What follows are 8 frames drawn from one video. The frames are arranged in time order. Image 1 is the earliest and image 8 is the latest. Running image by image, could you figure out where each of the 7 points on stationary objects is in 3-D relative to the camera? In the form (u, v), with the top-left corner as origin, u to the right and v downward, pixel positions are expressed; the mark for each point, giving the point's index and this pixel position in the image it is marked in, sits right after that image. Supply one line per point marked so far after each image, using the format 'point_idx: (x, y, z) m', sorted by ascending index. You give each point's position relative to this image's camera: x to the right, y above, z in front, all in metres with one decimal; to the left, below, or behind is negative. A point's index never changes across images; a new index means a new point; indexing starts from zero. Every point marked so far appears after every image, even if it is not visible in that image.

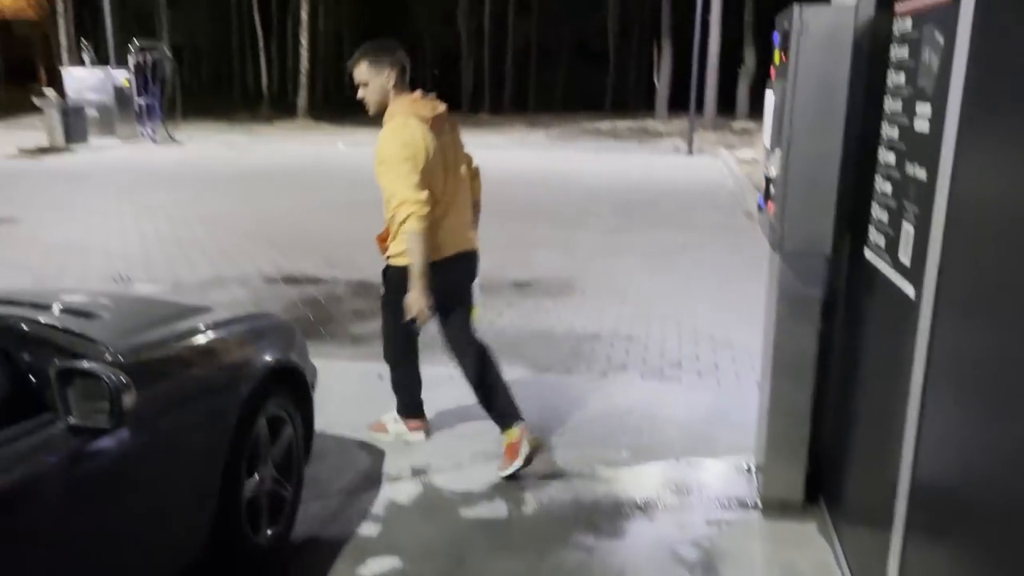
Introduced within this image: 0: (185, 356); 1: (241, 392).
0: (-1.2, -0.2, +2.9) m
1: (-1.1, -0.4, +3.1) m
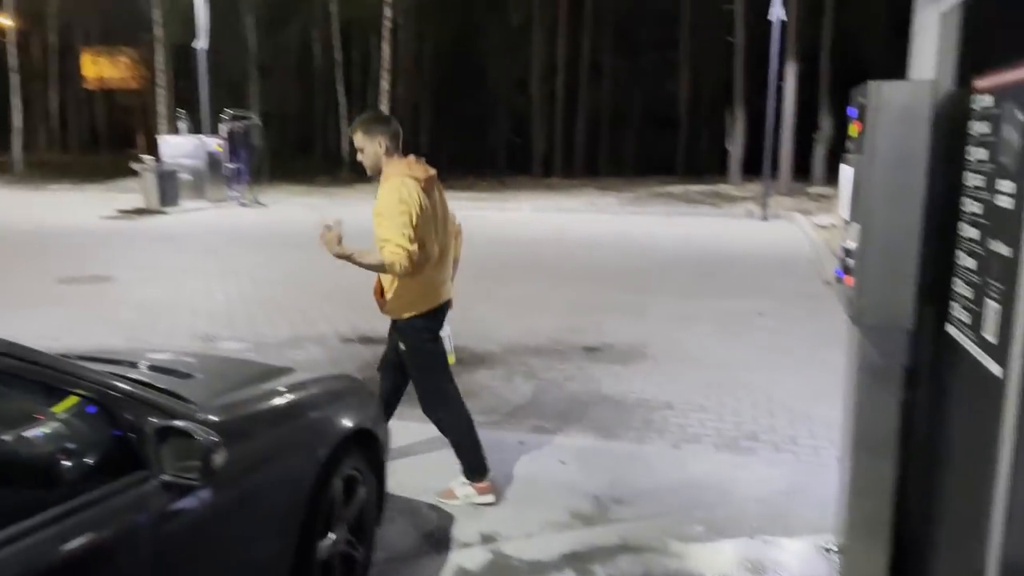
0: (-0.9, -0.5, +3.0) m
1: (-0.8, -0.7, +3.2) m
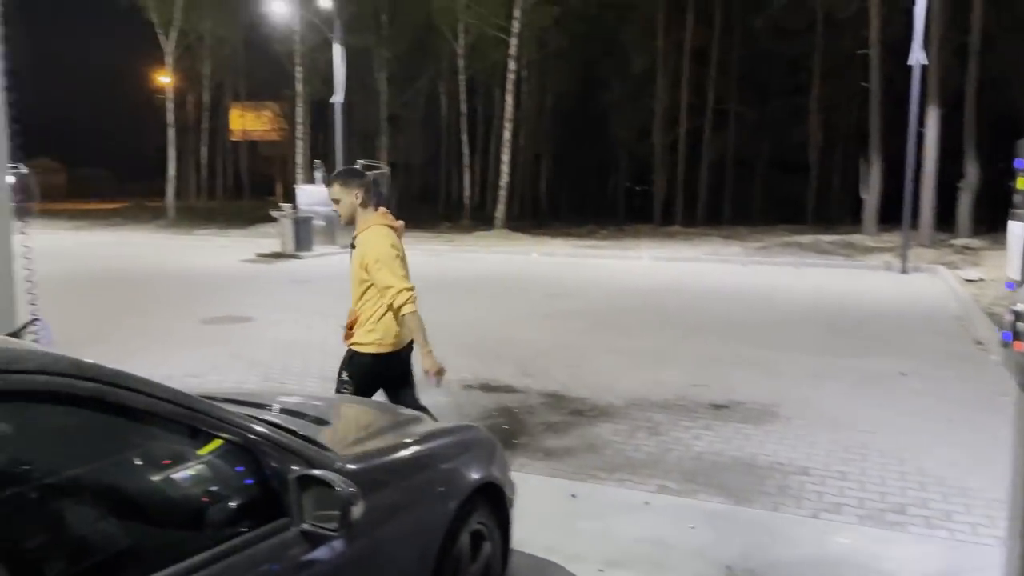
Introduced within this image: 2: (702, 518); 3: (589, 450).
0: (-0.4, -0.7, +3.0) m
1: (-0.3, -0.9, +3.2) m
2: (+1.2, -1.4, +5.0) m
3: (+0.6, -1.3, +6.3) m
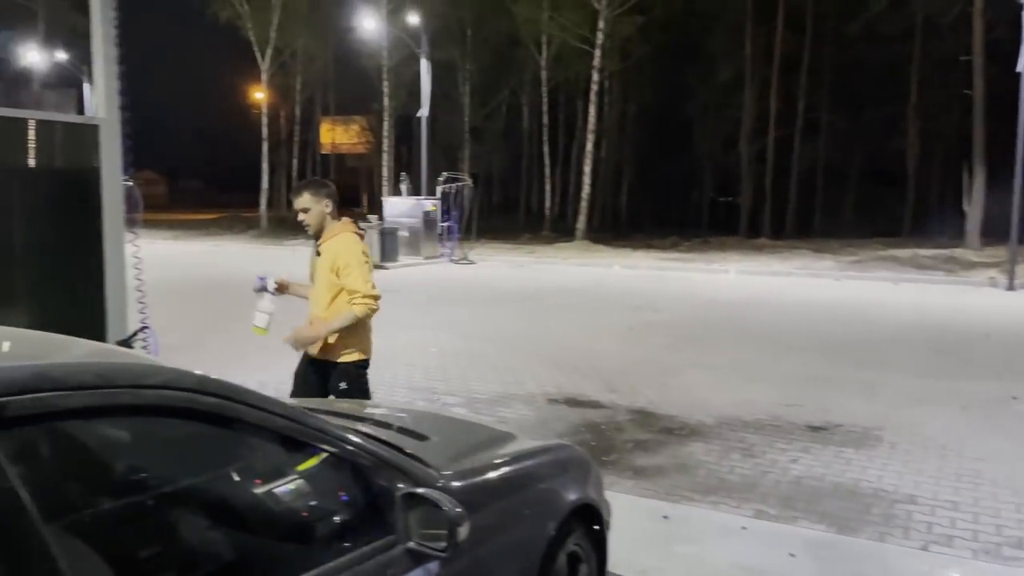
0: (-0.1, -0.7, +3.0) m
1: (+0.1, -0.9, +3.2) m
2: (+1.7, -1.6, +4.8) m
3: (+1.3, -1.4, +6.1) m
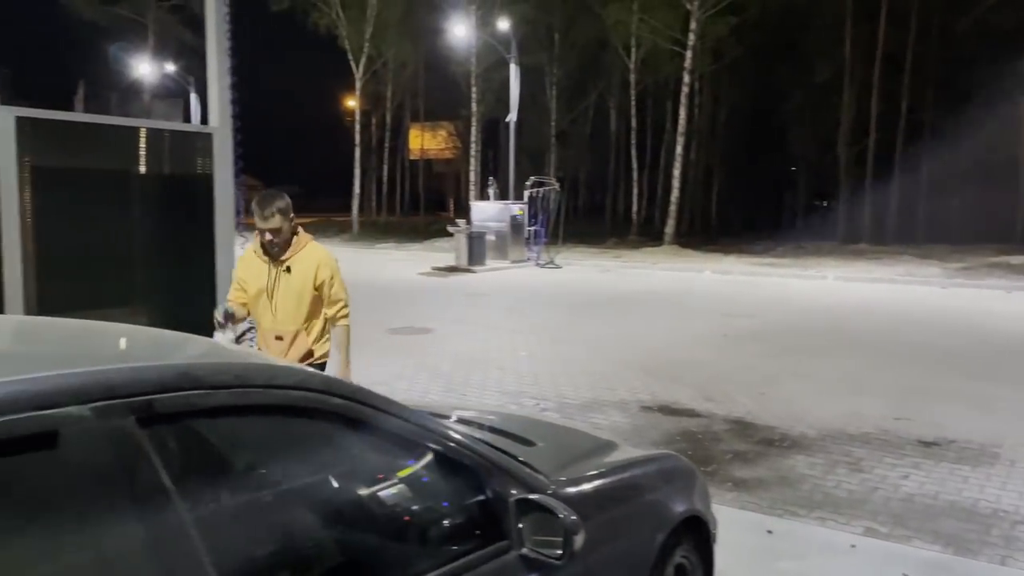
0: (+0.3, -0.8, +3.0) m
1: (+0.6, -1.0, +3.1) m
2: (+2.3, -1.6, +4.6) m
3: (+2.0, -1.4, +5.9) m
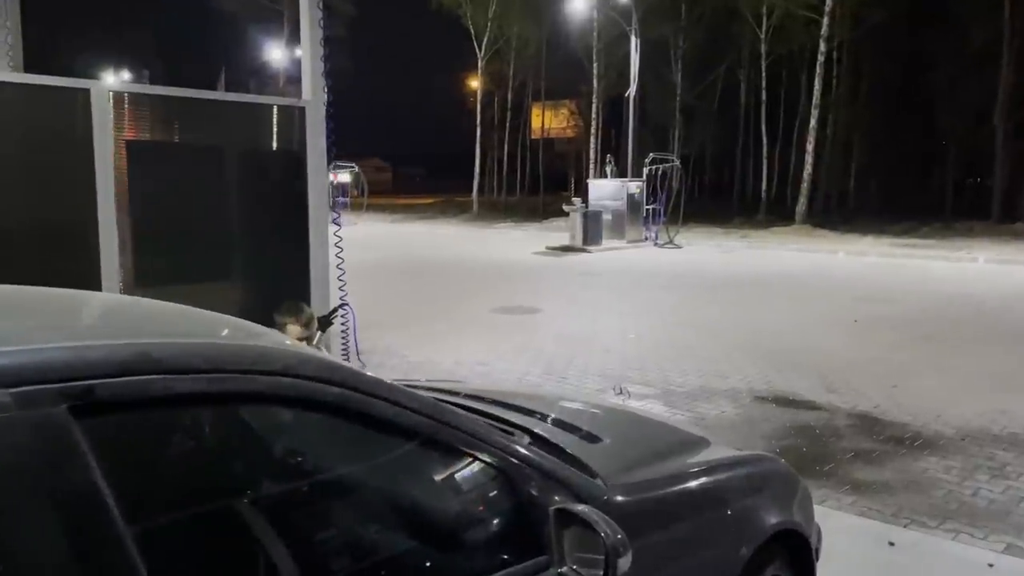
0: (+0.5, -0.7, +2.6) m
1: (+0.8, -0.9, +2.7) m
2: (+2.7, -1.5, +3.9) m
3: (+2.6, -1.3, +5.3) m
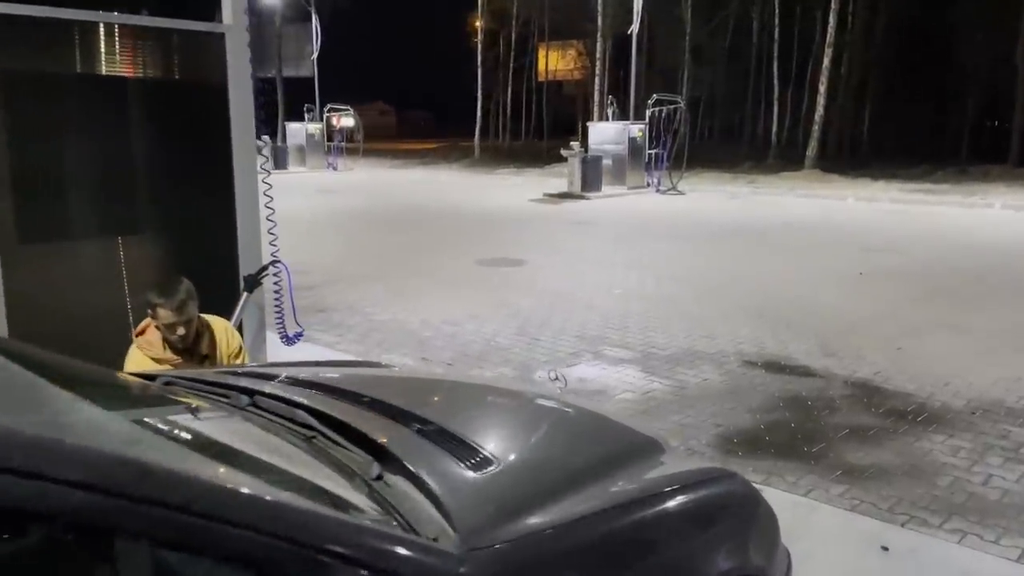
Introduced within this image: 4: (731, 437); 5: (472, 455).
0: (+0.2, -0.6, +1.9) m
1: (+0.4, -0.8, +2.0) m
2: (+2.4, -1.4, +3.3) m
3: (+2.3, -1.1, +4.6) m
4: (+1.4, -1.0, +5.1) m
5: (-0.1, -0.5, +2.3) m
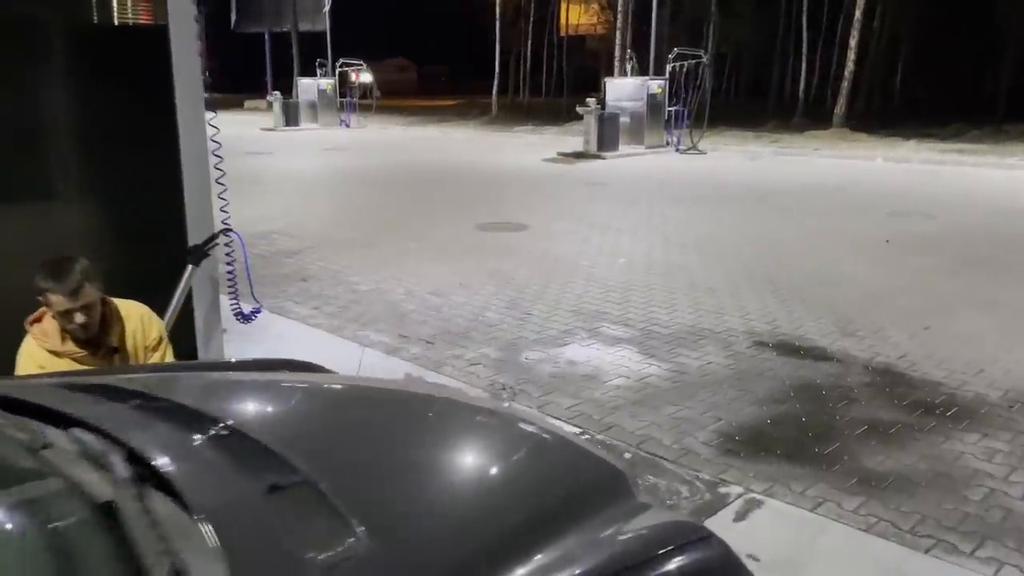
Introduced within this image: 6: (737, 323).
0: (-0.1, -0.7, +1.3) m
1: (+0.2, -0.8, +1.4) m
2: (+2.2, -1.3, +2.7) m
3: (+2.1, -1.0, +4.0) m
4: (+1.3, -0.8, +4.6) m
5: (-0.3, -0.5, +1.7) m
6: (+1.9, -0.3, +6.6) m
